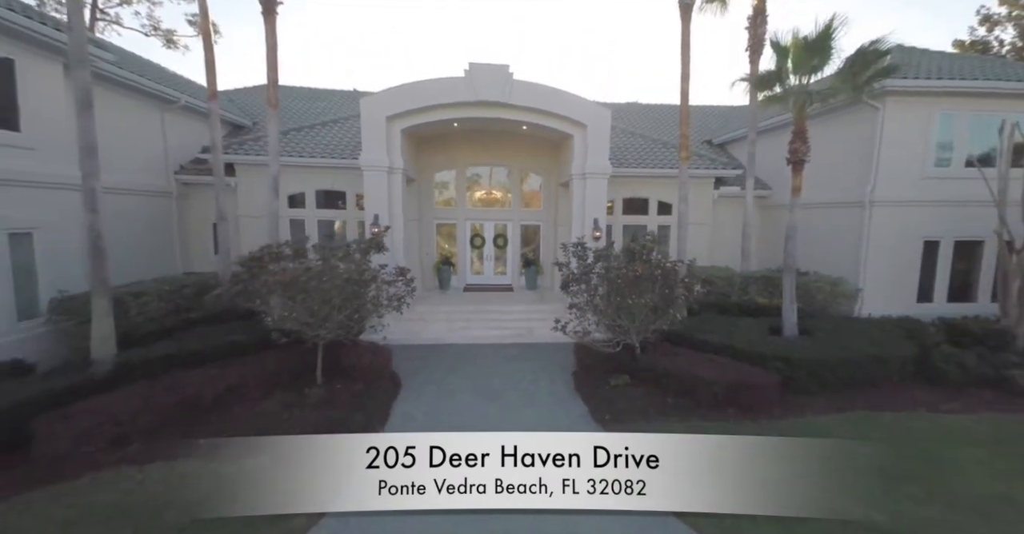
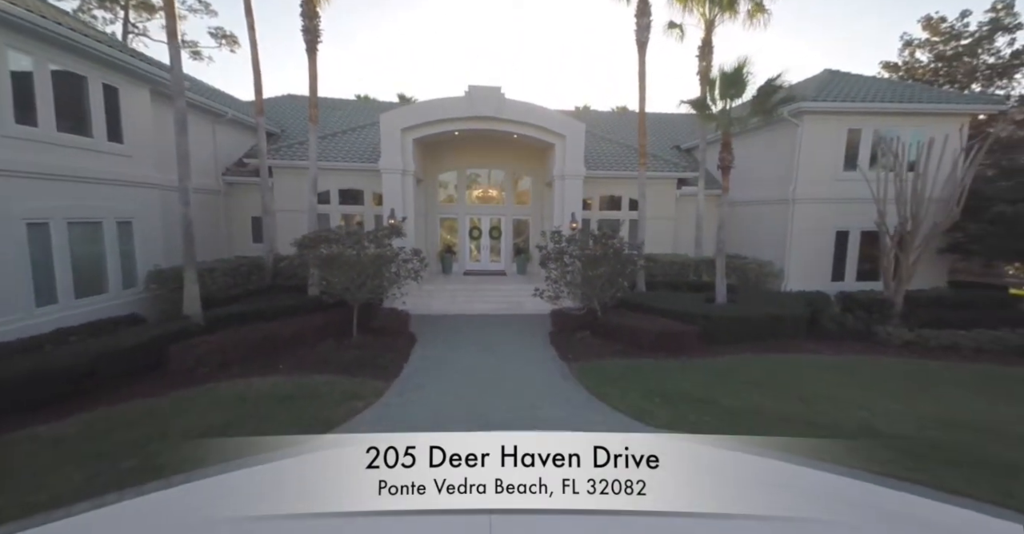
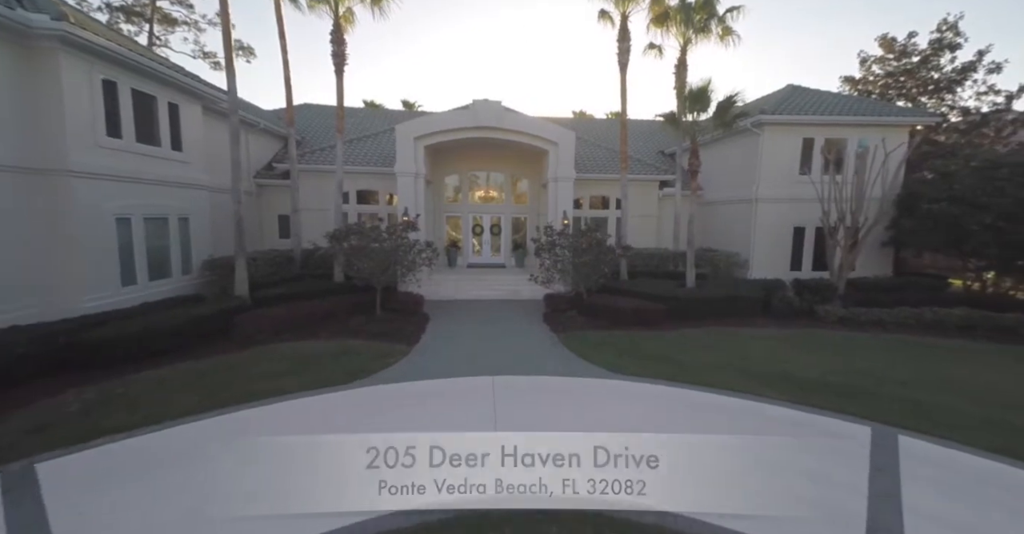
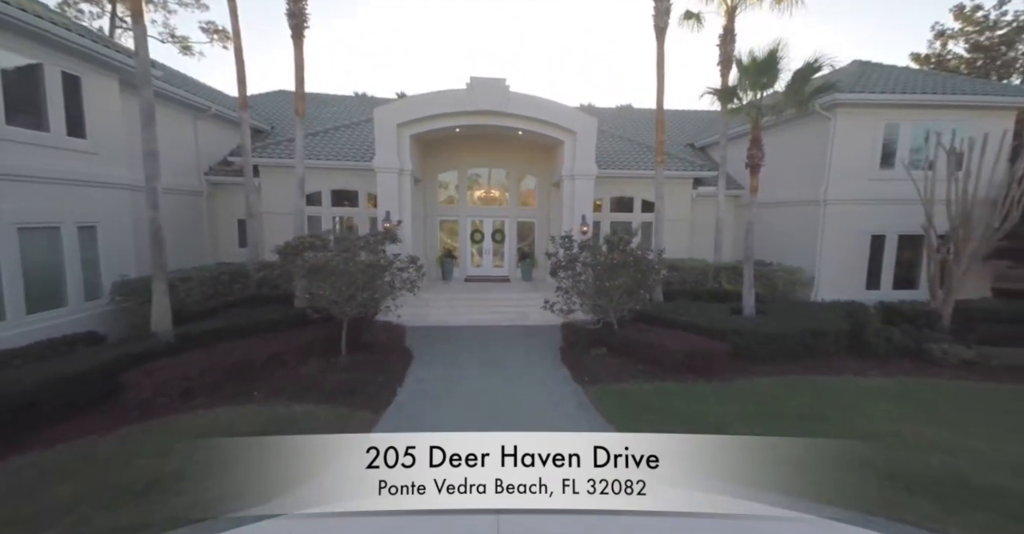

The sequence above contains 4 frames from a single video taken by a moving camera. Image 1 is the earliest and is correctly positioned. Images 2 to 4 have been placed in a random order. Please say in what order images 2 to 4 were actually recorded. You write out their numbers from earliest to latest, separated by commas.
4, 2, 3
